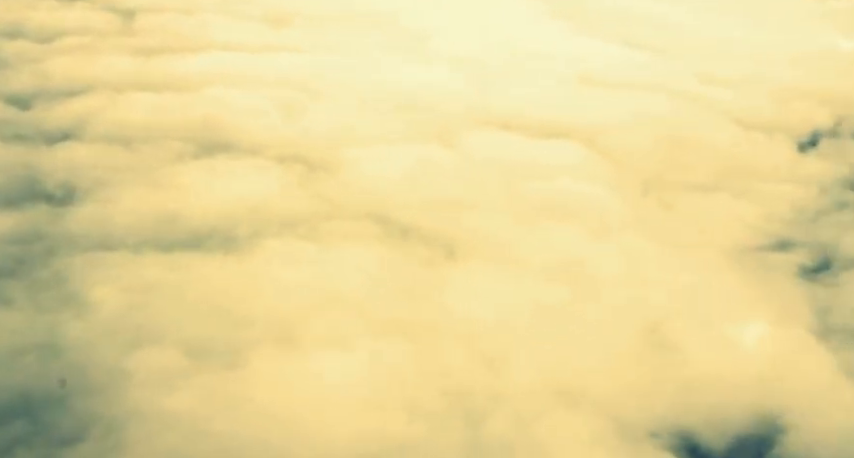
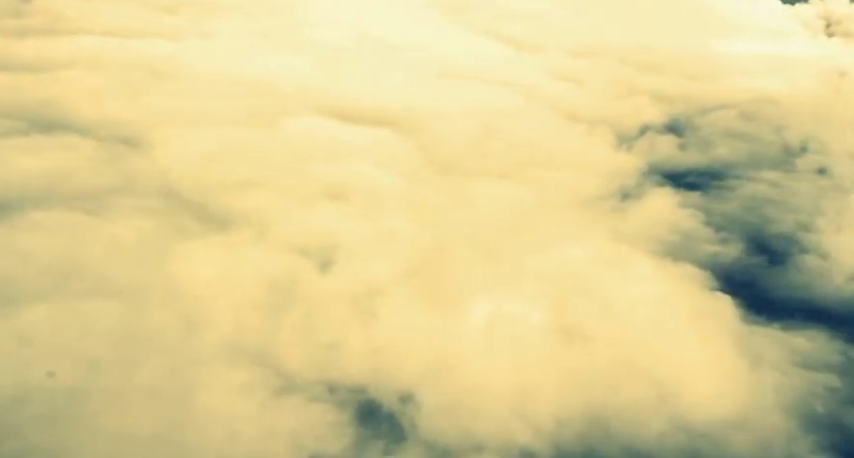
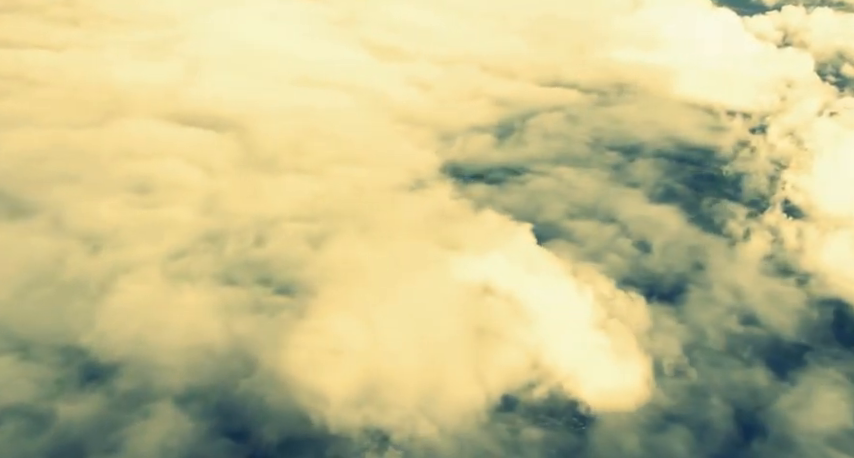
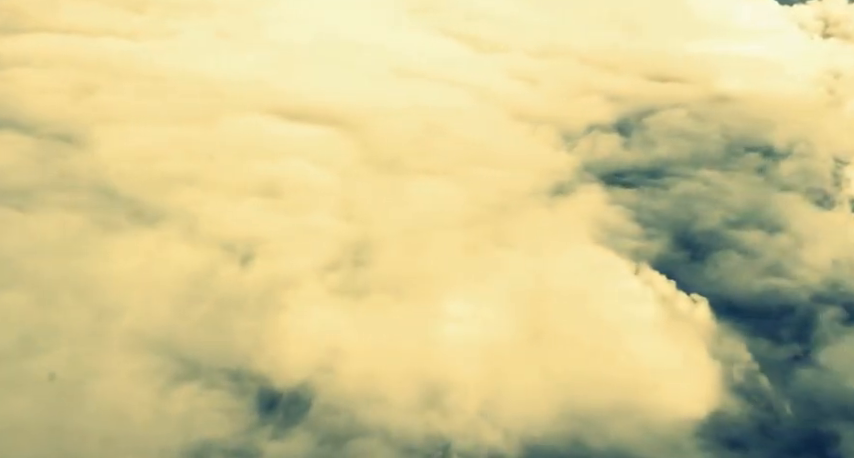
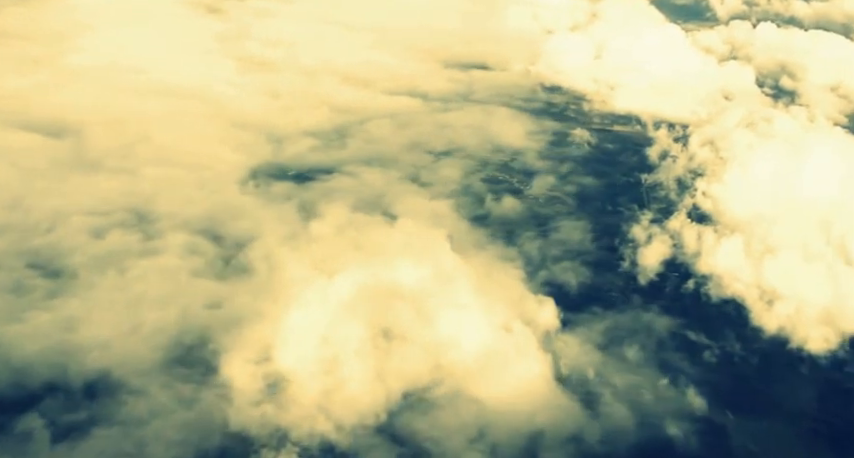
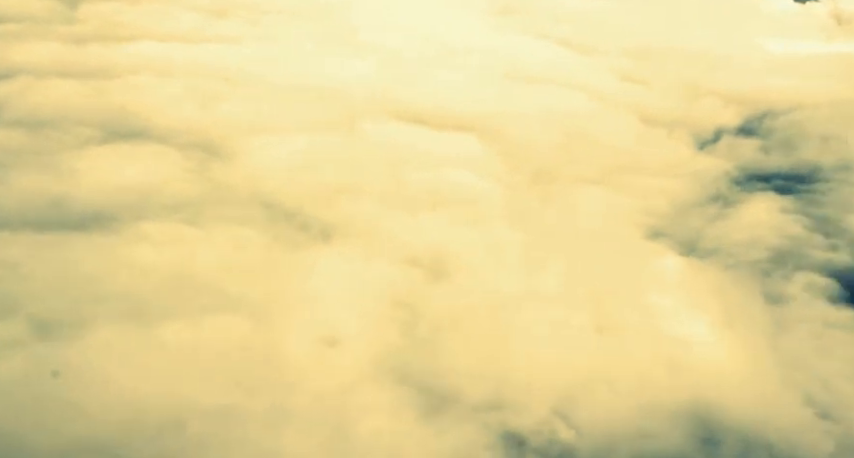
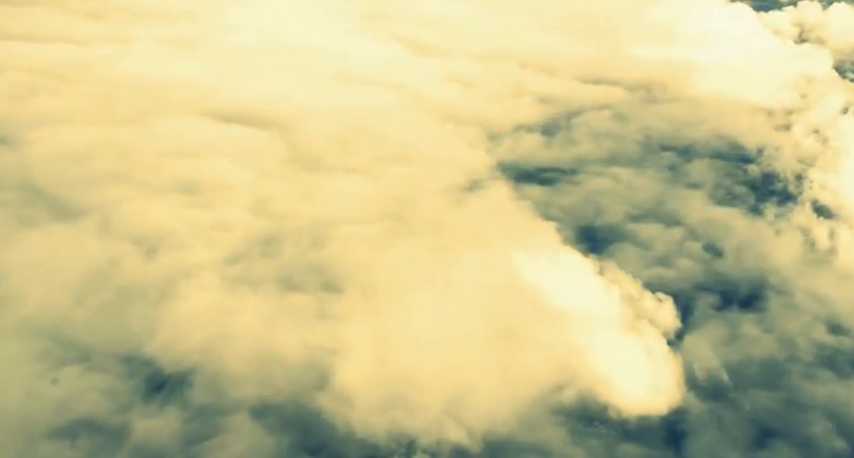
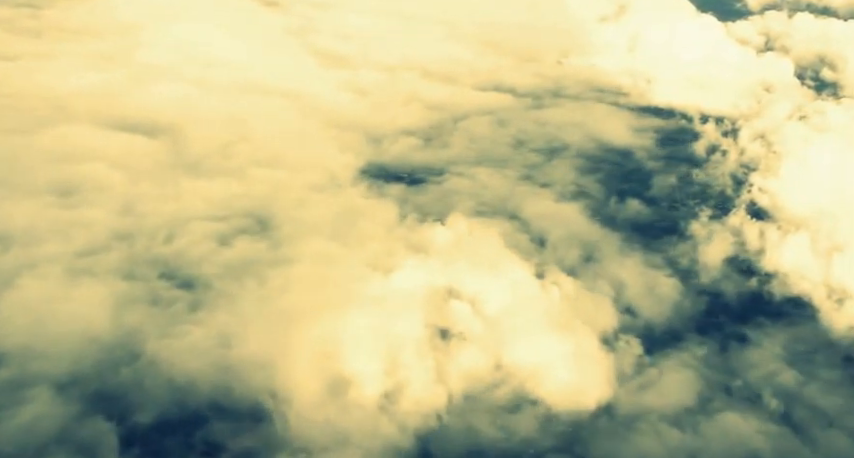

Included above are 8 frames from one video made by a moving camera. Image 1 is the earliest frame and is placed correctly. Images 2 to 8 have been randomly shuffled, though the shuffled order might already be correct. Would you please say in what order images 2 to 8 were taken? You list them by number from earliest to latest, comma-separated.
6, 2, 4, 7, 3, 8, 5
